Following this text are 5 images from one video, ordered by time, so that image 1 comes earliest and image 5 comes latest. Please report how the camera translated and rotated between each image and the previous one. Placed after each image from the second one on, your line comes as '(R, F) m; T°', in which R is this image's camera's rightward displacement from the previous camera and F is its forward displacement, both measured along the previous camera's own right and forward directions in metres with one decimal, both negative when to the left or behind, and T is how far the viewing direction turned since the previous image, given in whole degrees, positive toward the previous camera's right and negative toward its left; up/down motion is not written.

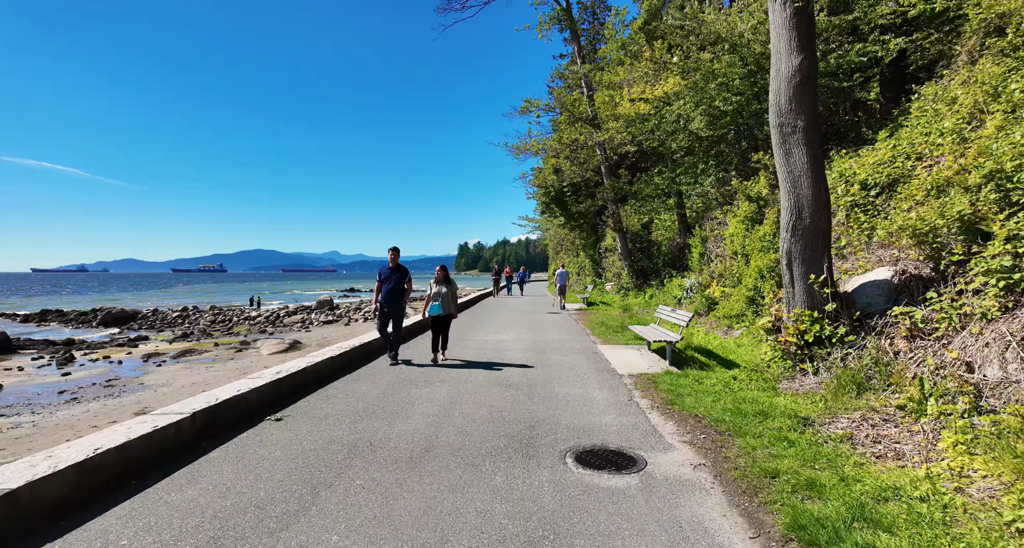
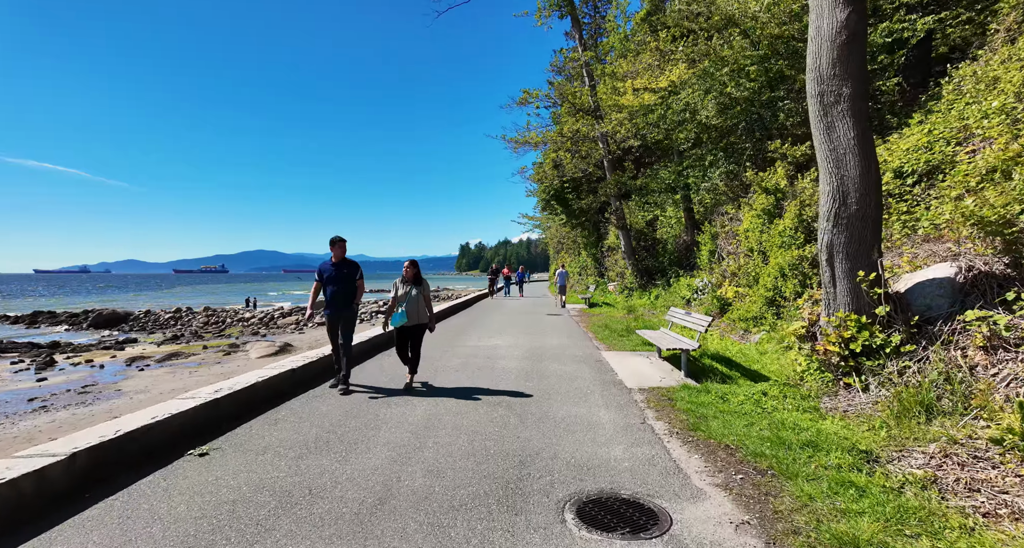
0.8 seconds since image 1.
(+0.1, +0.9) m; 0°
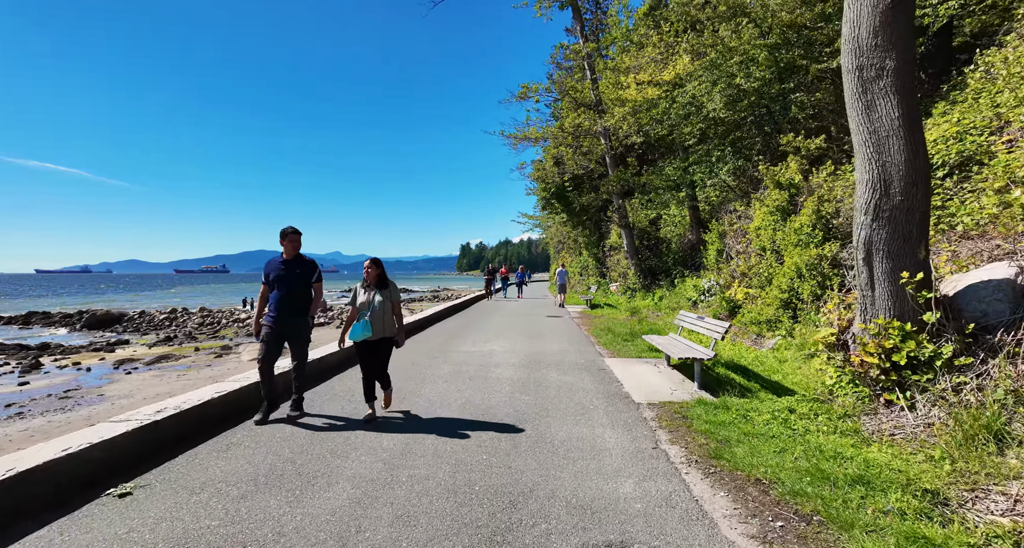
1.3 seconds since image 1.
(+0.1, +0.6) m; 0°
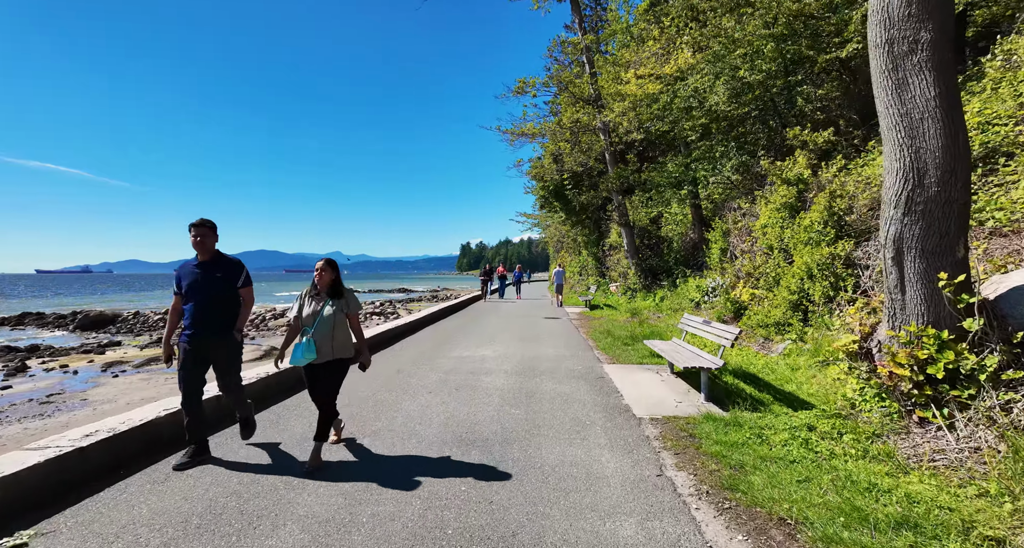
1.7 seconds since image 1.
(+0.1, +0.5) m; 0°
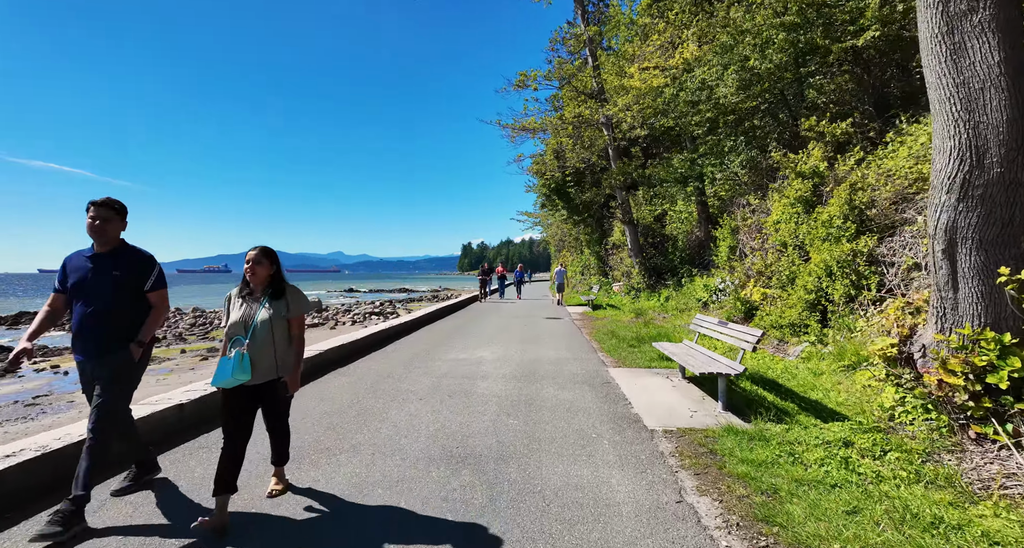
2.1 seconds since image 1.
(0.0, +0.5) m; 0°
